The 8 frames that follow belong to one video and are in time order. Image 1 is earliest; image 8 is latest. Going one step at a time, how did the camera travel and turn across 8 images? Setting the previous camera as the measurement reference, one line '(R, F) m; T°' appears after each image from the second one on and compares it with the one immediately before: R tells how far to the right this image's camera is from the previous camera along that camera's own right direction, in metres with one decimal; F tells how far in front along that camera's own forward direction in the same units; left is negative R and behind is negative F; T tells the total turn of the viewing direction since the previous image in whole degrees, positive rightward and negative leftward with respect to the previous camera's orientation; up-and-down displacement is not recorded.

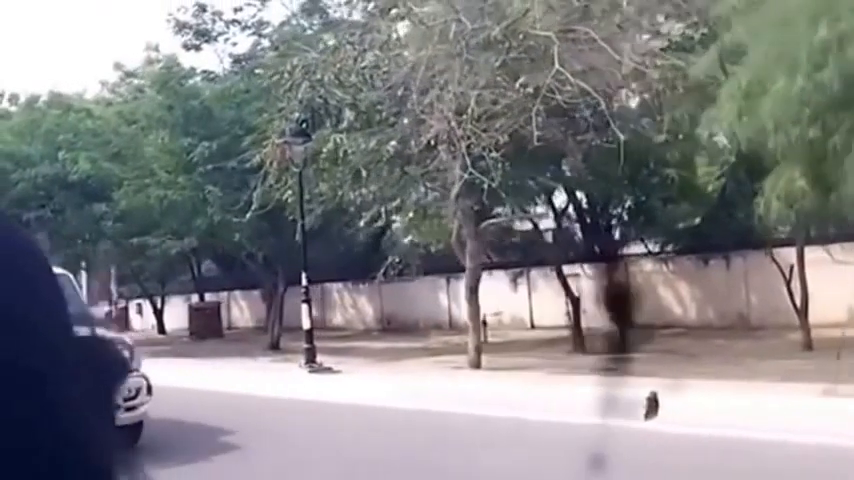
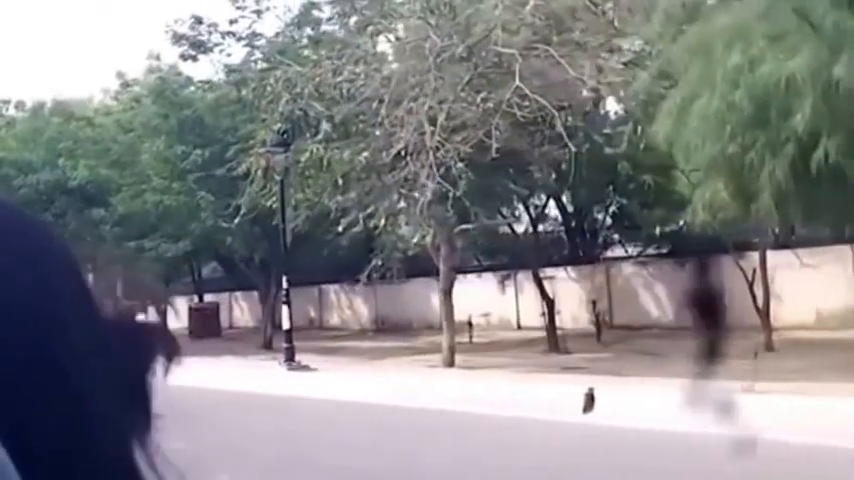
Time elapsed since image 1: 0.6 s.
(+0.6, -1.2) m; 0°
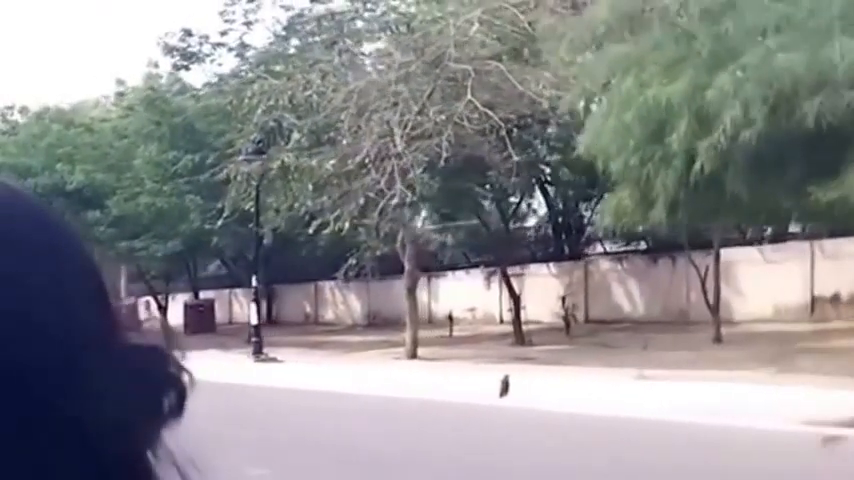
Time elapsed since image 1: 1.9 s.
(+1.2, -1.5) m; -1°
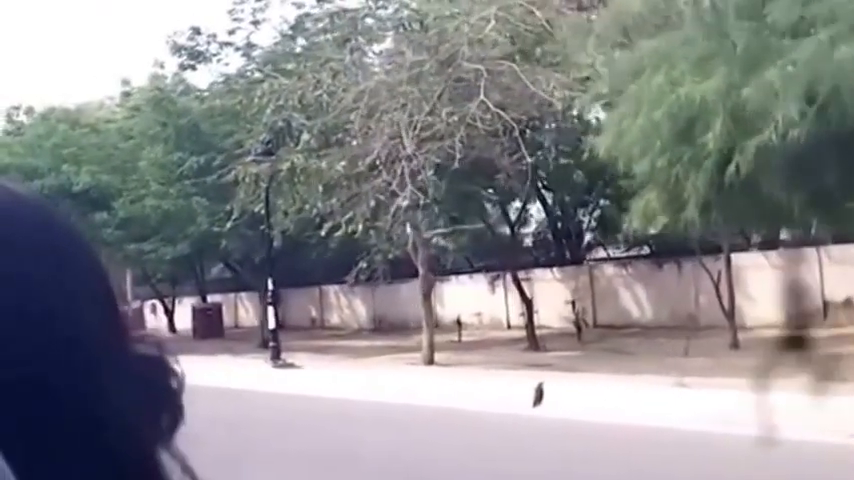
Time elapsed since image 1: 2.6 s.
(-0.3, +0.3) m; 0°
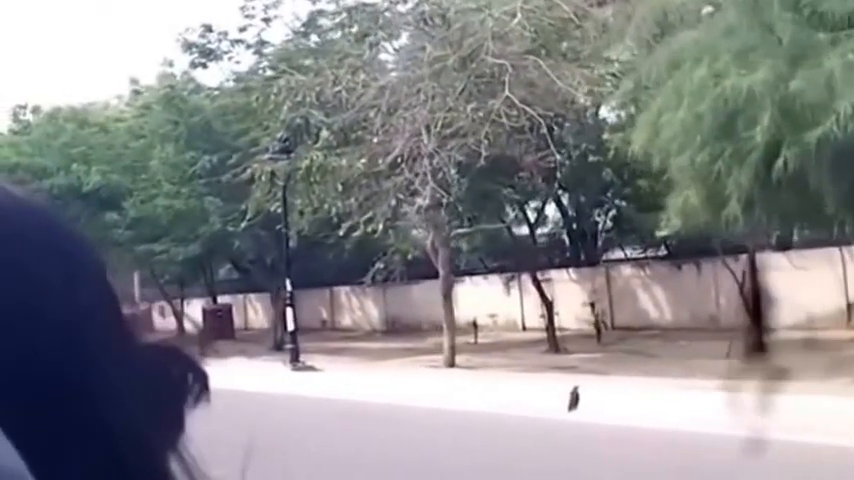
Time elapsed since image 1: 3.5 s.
(-0.4, +0.5) m; 0°
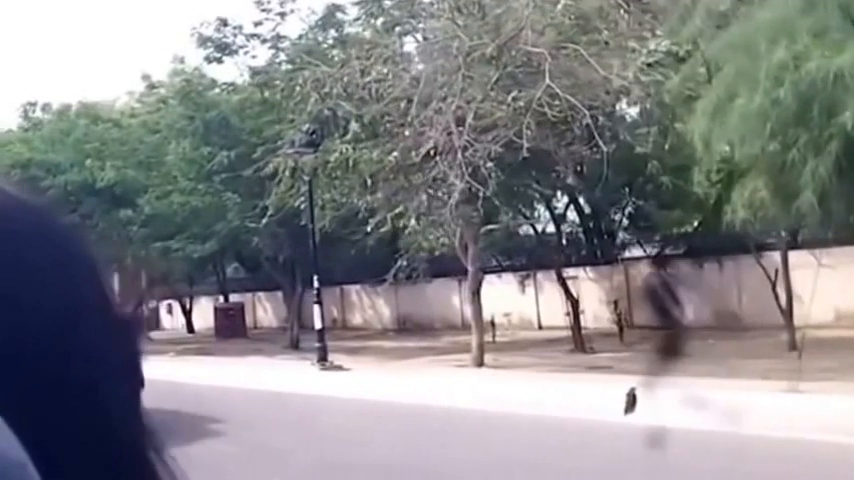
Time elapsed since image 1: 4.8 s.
(-0.7, +0.4) m; 0°
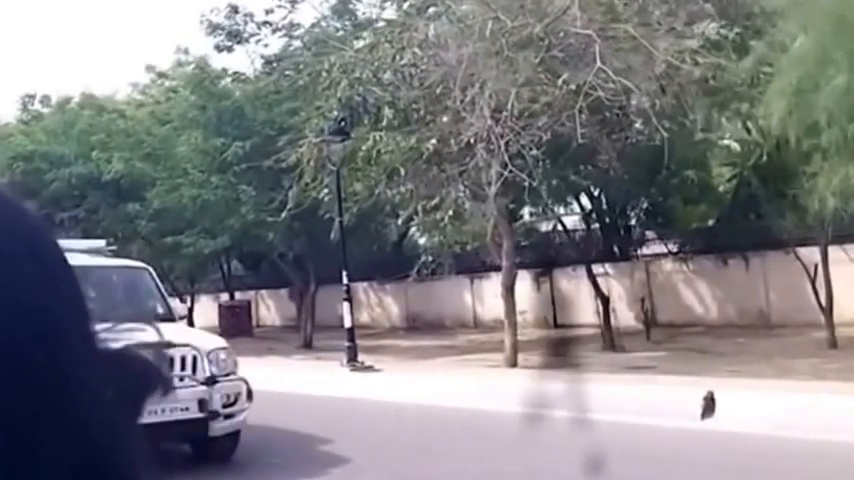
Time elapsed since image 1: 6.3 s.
(-0.9, +1.0) m; +1°
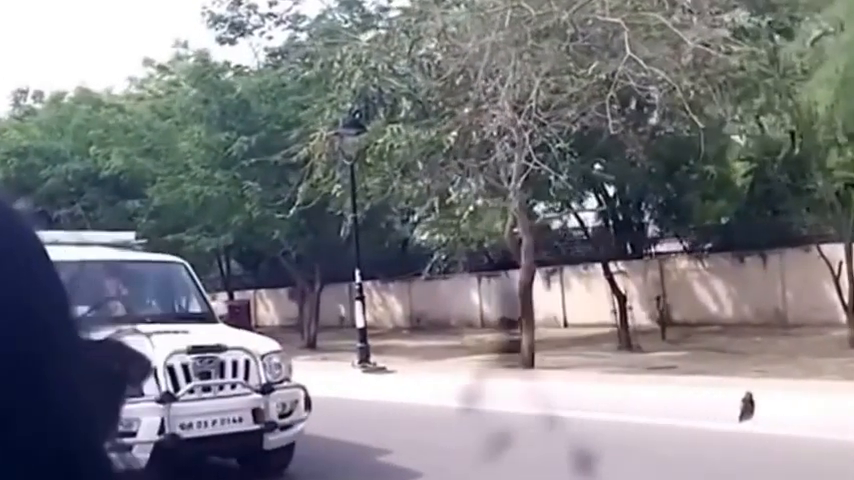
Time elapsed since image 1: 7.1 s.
(-0.5, +0.9) m; +1°
